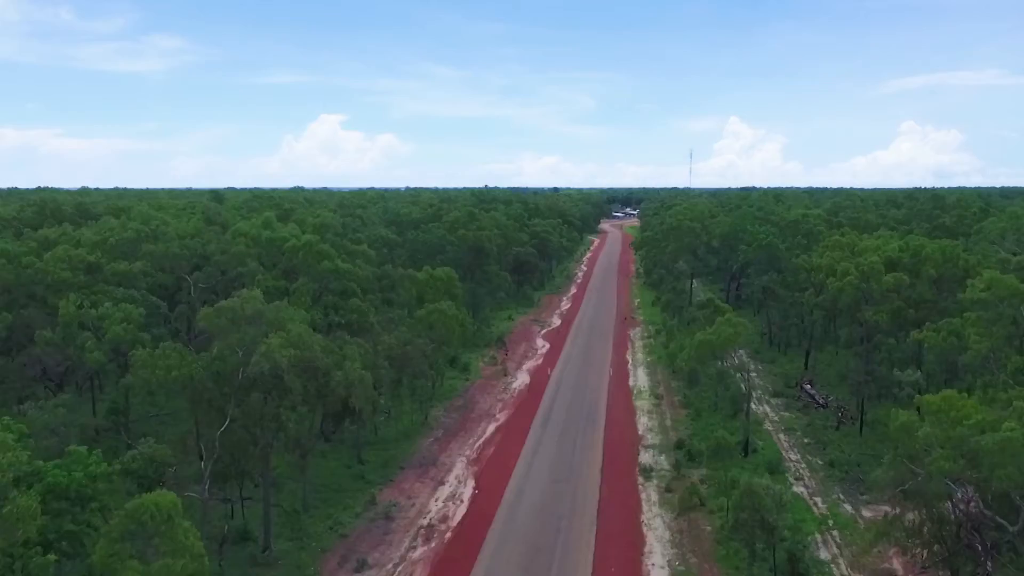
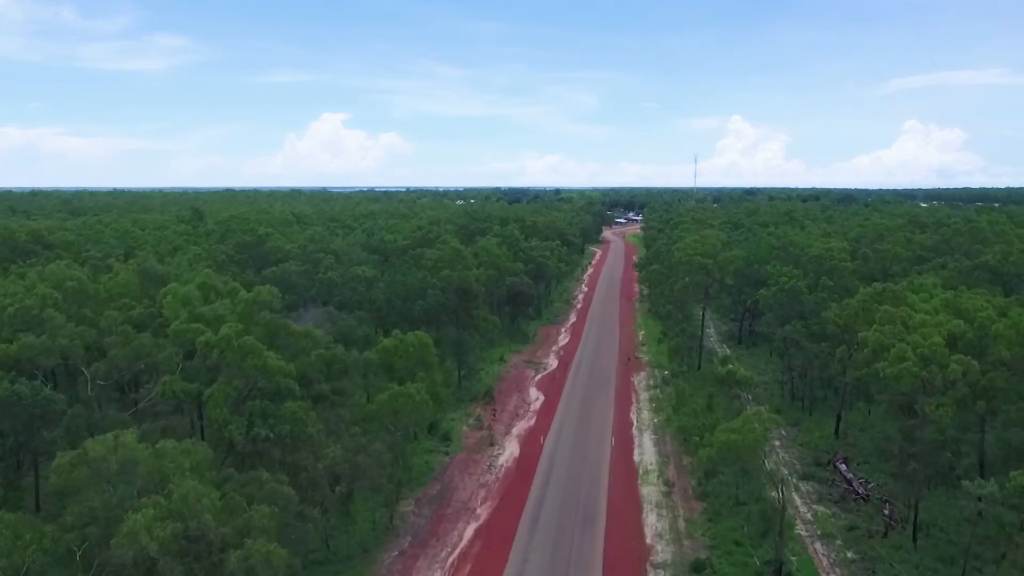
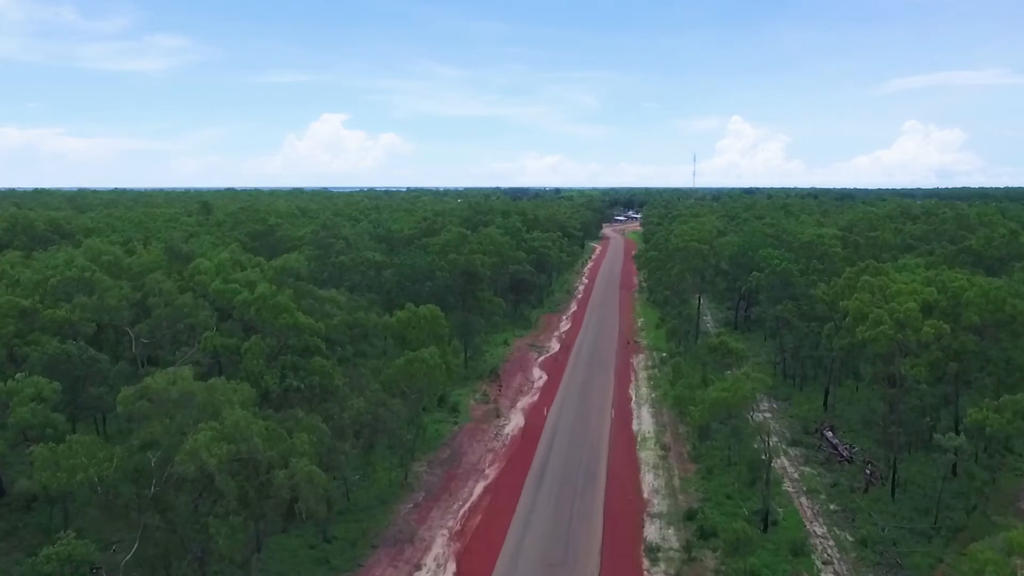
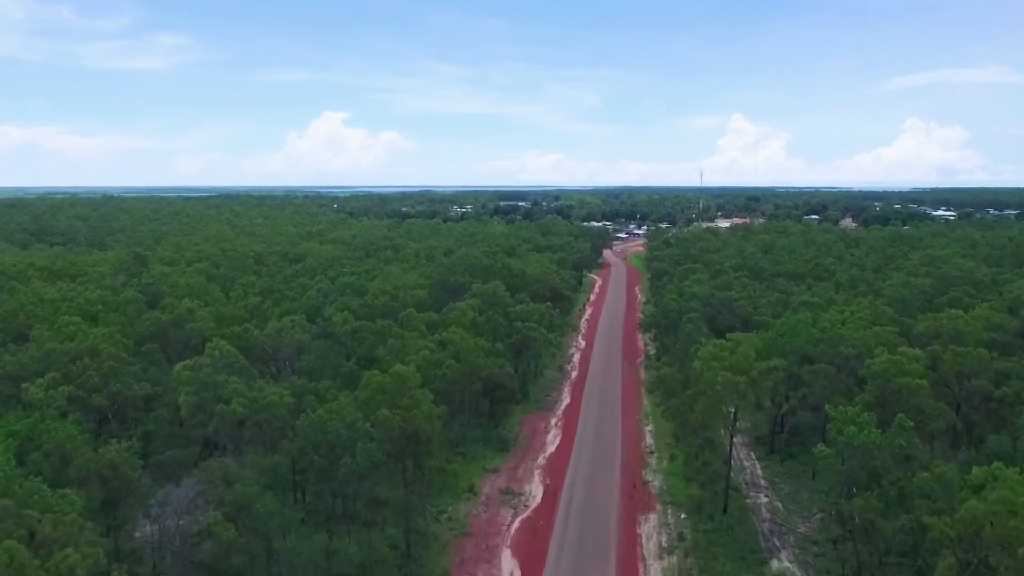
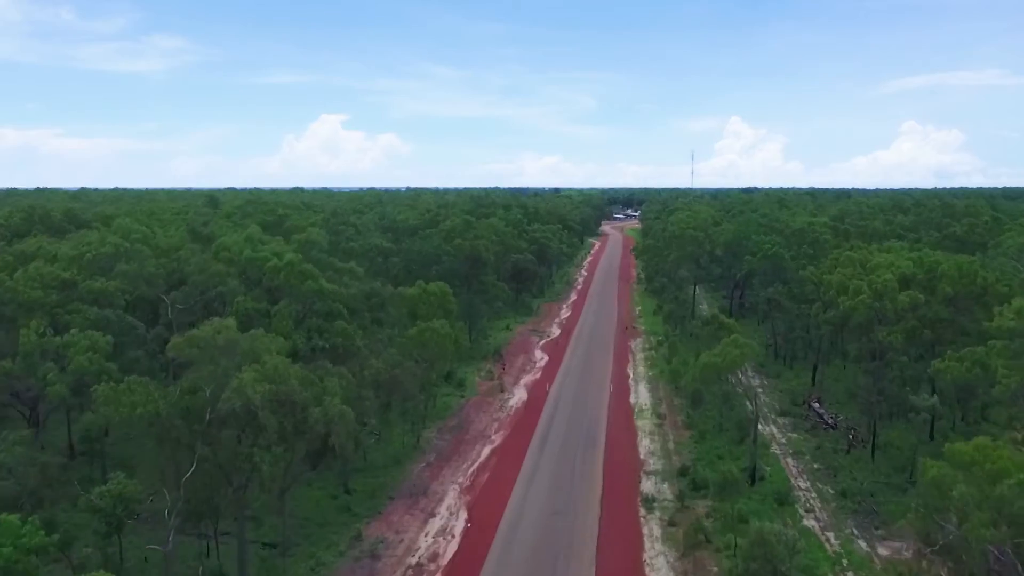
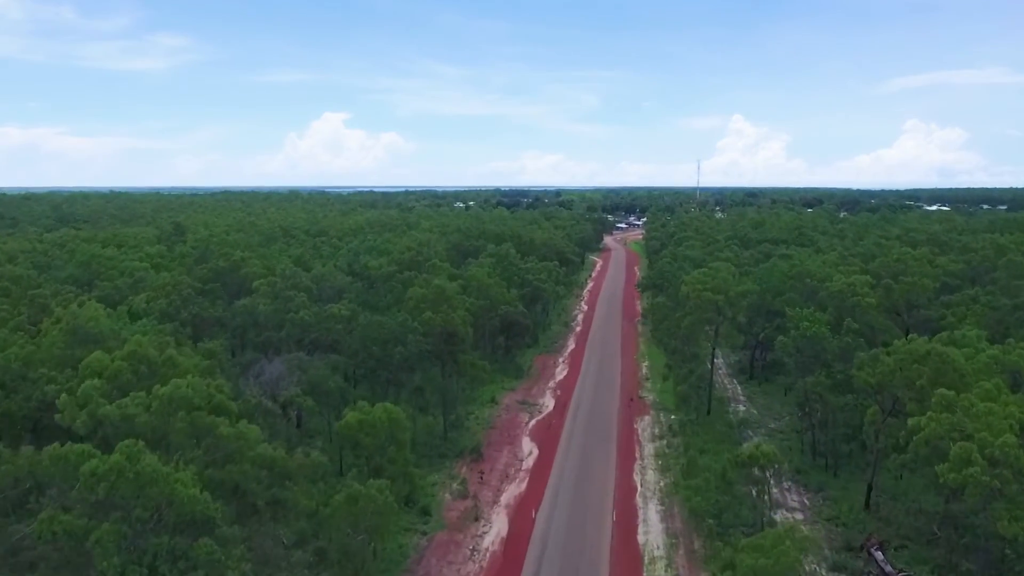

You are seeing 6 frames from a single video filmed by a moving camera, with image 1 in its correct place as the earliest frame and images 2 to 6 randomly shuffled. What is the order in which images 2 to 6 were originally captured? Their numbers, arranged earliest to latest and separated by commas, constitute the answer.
5, 3, 2, 6, 4
